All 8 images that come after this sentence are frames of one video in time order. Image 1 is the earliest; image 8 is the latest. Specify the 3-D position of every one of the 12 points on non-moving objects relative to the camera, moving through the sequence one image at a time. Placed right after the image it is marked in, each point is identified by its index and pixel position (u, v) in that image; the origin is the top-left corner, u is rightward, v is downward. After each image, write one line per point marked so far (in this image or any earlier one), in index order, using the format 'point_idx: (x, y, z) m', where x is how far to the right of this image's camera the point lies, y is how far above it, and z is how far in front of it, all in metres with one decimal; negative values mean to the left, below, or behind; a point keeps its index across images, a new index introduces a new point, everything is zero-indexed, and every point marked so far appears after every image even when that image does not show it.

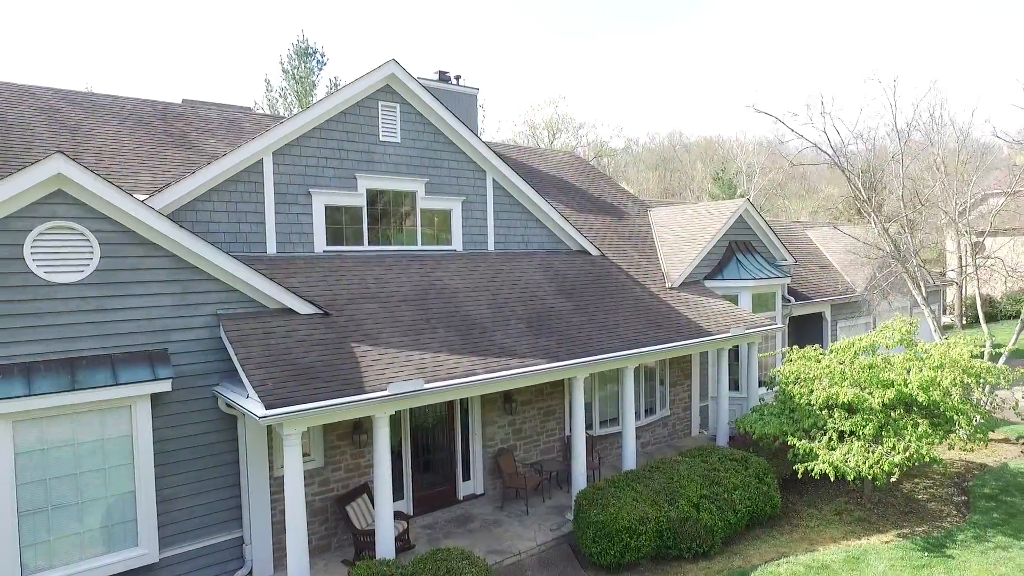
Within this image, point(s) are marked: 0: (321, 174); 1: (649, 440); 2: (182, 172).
0: (-2.5, +1.5, +8.6) m
1: (+2.3, -2.5, +10.9) m
2: (-4.6, +1.6, +9.4) m
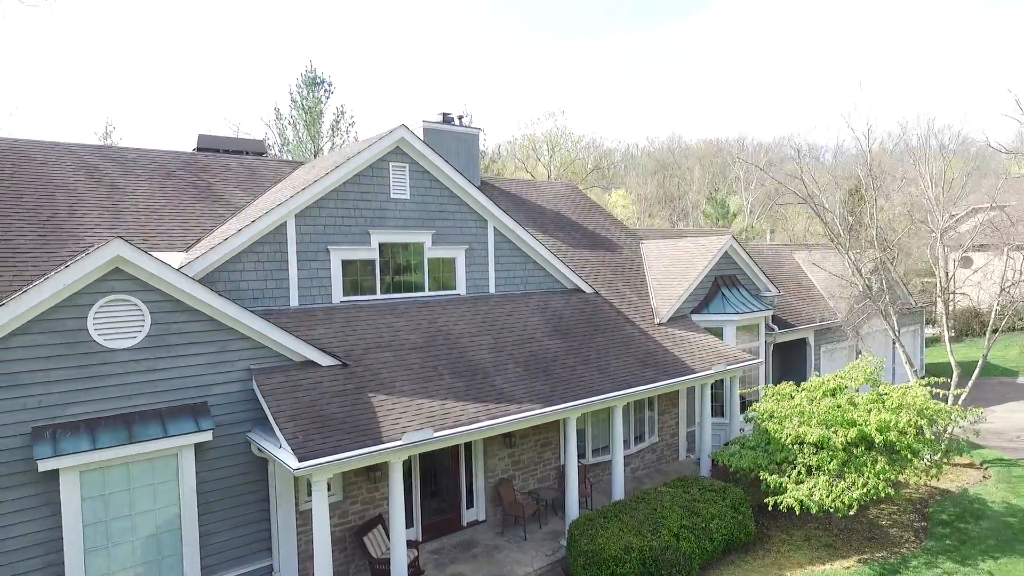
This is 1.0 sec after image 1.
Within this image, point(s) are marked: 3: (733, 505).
0: (-2.5, +0.8, +9.4) m
1: (+2.3, -3.2, +11.8) m
2: (-4.7, +1.0, +10.2) m
3: (+3.1, -3.1, +9.3) m
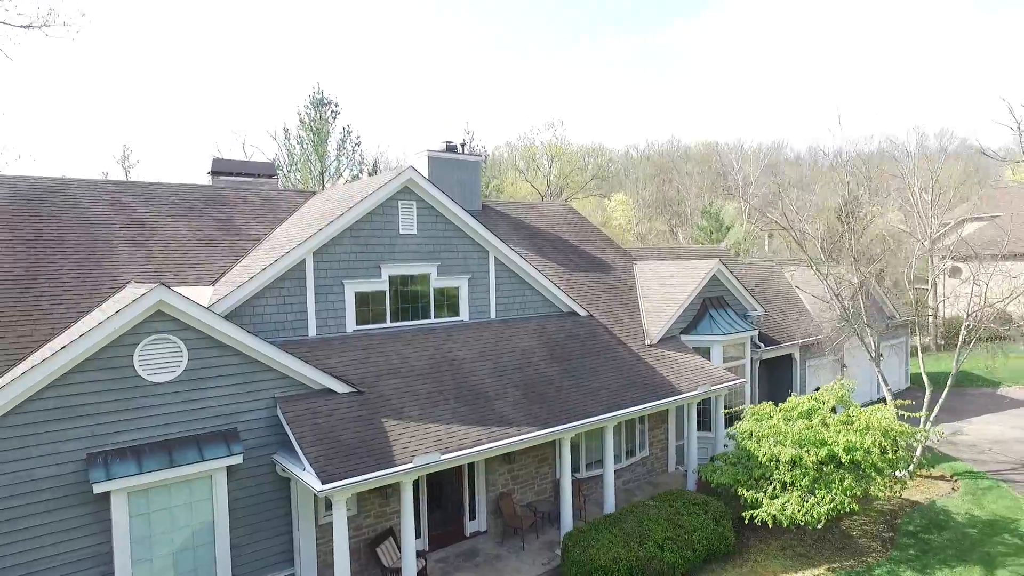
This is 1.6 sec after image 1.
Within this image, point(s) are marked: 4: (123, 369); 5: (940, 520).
0: (-2.5, +0.3, +10.3) m
1: (+2.2, -3.6, +12.6) m
2: (-4.7, +0.5, +11.1) m
3: (+3.1, -3.5, +10.2) m
4: (-4.4, -0.9, +7.4) m
5: (+7.1, -3.9, +11.1) m
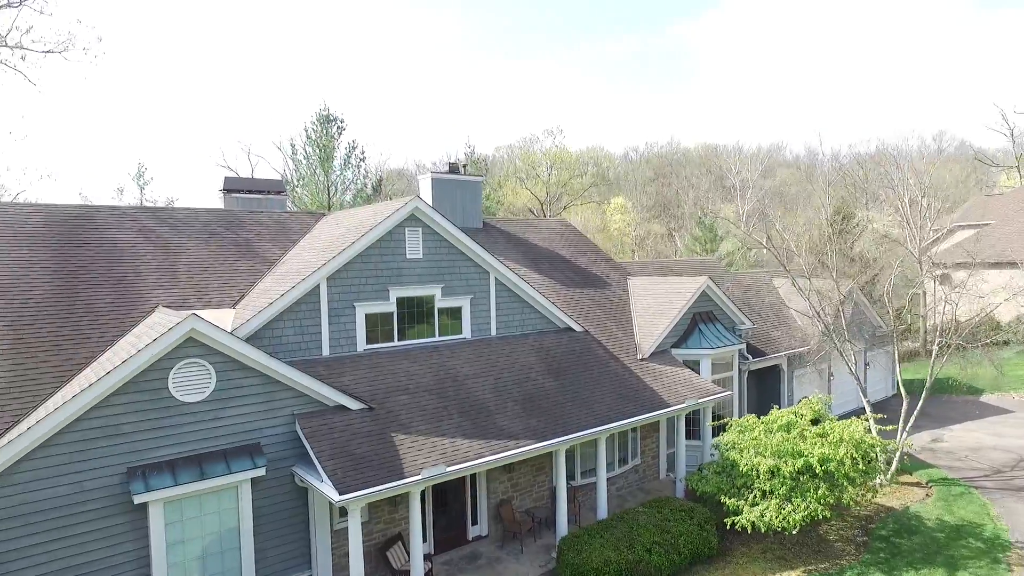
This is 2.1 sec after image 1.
0: (-2.5, 0.0, +11.0) m
1: (+2.2, -4.0, +13.4) m
2: (-4.7, +0.1, +11.8) m
3: (+3.1, -3.9, +10.9) m
4: (-4.4, -1.3, +8.2) m
5: (+7.1, -4.2, +11.9) m
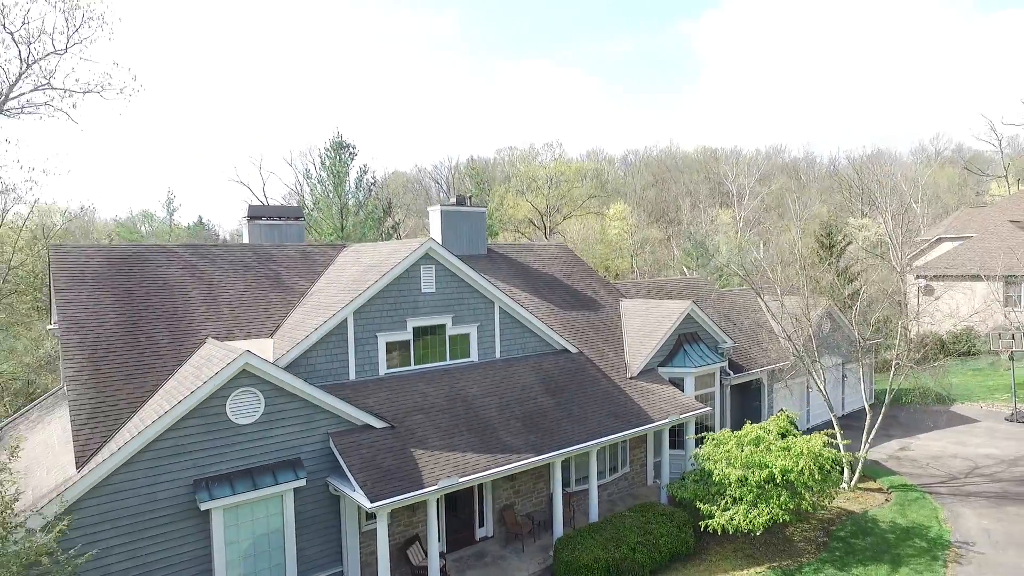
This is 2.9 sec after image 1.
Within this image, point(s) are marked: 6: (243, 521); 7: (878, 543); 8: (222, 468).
0: (-2.5, -0.7, +12.6) m
1: (+2.3, -4.6, +15.0) m
2: (-4.6, -0.5, +13.4) m
3: (+3.1, -4.5, +12.5) m
4: (-4.3, -1.9, +9.8) m
5: (+7.2, -4.8, +13.4) m
6: (-4.1, -3.5, +9.9) m
7: (+7.0, -4.9, +12.7) m
8: (-4.3, -2.7, +9.8) m
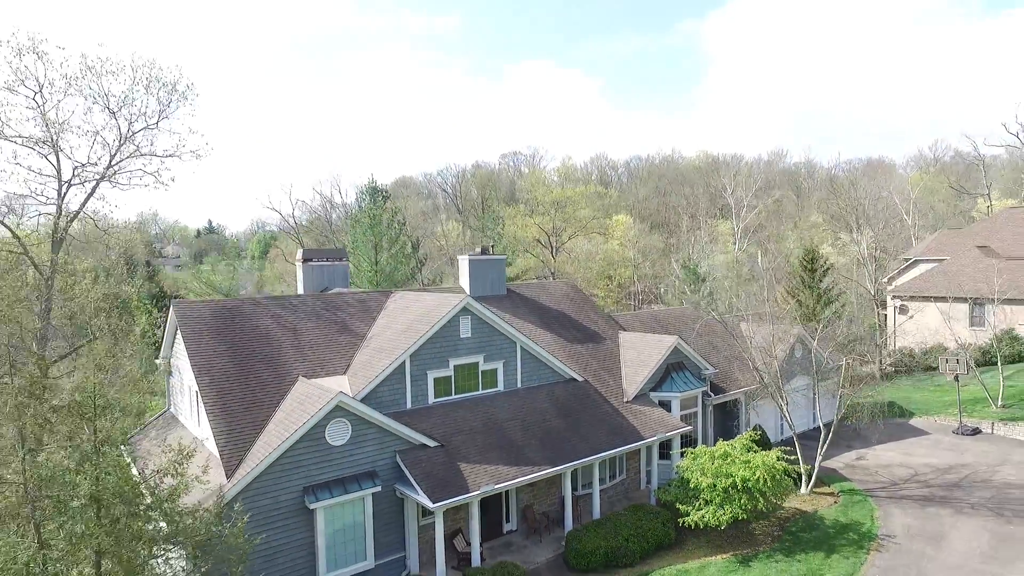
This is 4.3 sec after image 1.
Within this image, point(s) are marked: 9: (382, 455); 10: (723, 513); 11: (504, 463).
0: (-2.0, -1.8, +16.1) m
1: (+2.8, -5.8, +18.4) m
2: (-4.1, -1.6, +16.9) m
3: (+3.6, -5.7, +16.0) m
4: (-3.9, -3.0, +13.3) m
5: (+7.7, -6.0, +16.9) m
6: (-3.6, -4.7, +13.4) m
7: (+7.5, -6.0, +16.1) m
8: (-3.8, -3.8, +13.4) m
9: (-2.8, -3.6, +14.2) m
10: (+4.9, -5.2, +15.3) m
11: (-0.2, -4.0, +15.0) m
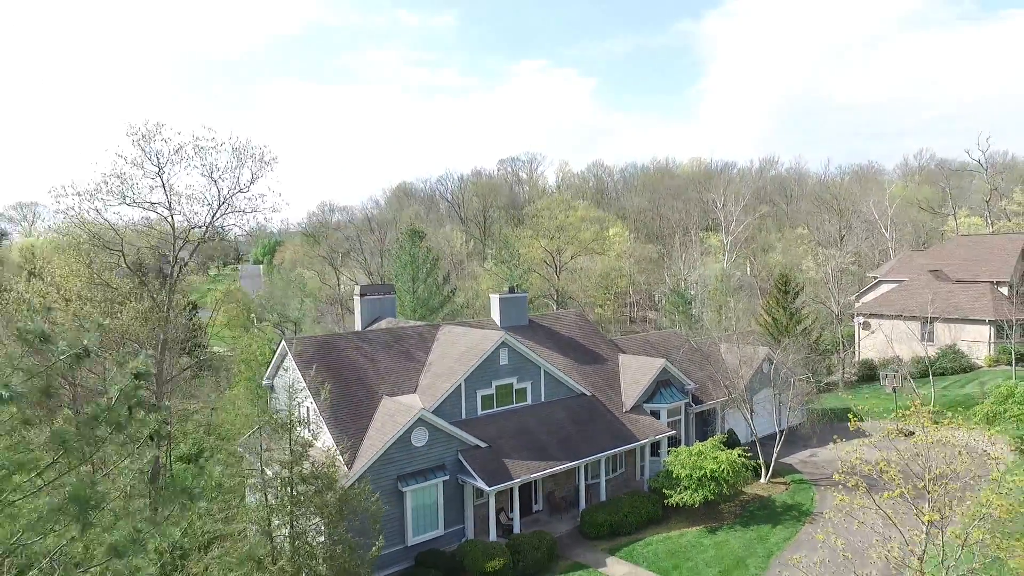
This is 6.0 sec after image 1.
0: (-1.1, -3.1, +21.5) m
1: (+3.7, -7.0, +23.8) m
2: (-3.2, -2.9, +22.3) m
3: (+4.5, -7.0, +21.4) m
4: (-2.9, -4.3, +18.6) m
5: (+8.6, -7.3, +22.3) m
6: (-2.7, -6.0, +18.8) m
7: (+8.4, -7.3, +21.6) m
8: (-2.9, -5.1, +18.7) m
9: (-1.9, -4.9, +19.6) m
10: (+5.8, -6.5, +20.7) m
11: (+0.7, -5.3, +20.4) m
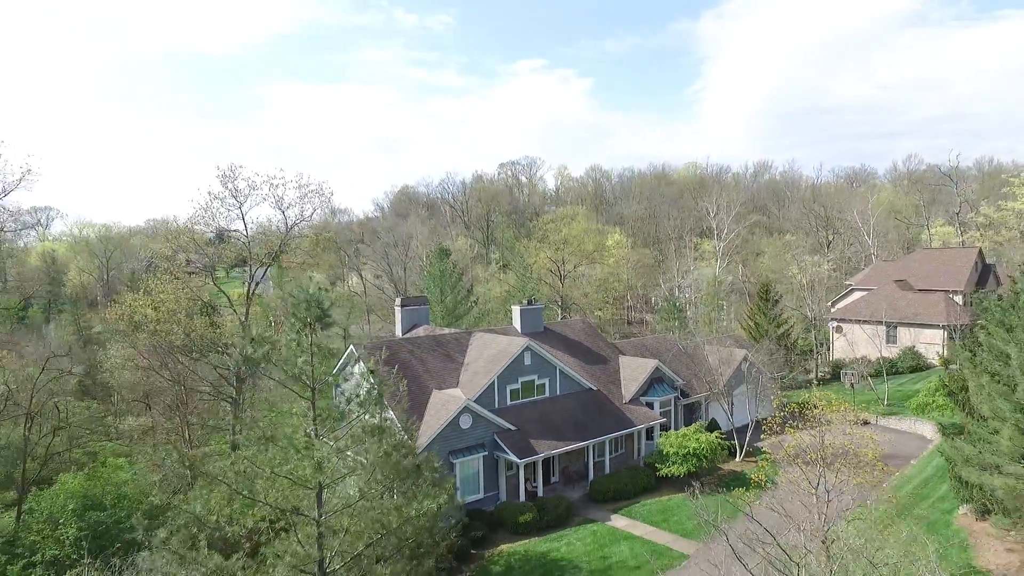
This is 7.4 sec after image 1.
0: (-0.1, -3.7, +26.8) m
1: (+4.6, -7.7, +29.2) m
2: (-2.3, -3.6, +27.6) m
3: (+5.5, -7.6, +26.7) m
4: (-2.0, -5.0, +24.0) m
5: (+9.5, -7.9, +27.7) m
6: (-1.7, -6.6, +24.2) m
7: (+9.3, -8.0, +27.0) m
8: (-2.0, -5.8, +24.1) m
9: (-1.0, -5.5, +24.9) m
10: (+6.7, -7.1, +26.1) m
11: (+1.7, -5.9, +25.8) m
